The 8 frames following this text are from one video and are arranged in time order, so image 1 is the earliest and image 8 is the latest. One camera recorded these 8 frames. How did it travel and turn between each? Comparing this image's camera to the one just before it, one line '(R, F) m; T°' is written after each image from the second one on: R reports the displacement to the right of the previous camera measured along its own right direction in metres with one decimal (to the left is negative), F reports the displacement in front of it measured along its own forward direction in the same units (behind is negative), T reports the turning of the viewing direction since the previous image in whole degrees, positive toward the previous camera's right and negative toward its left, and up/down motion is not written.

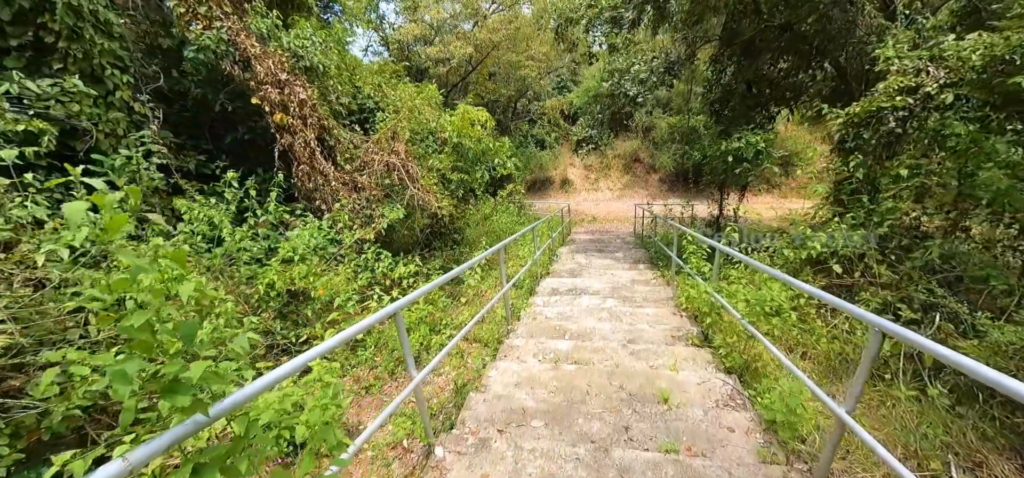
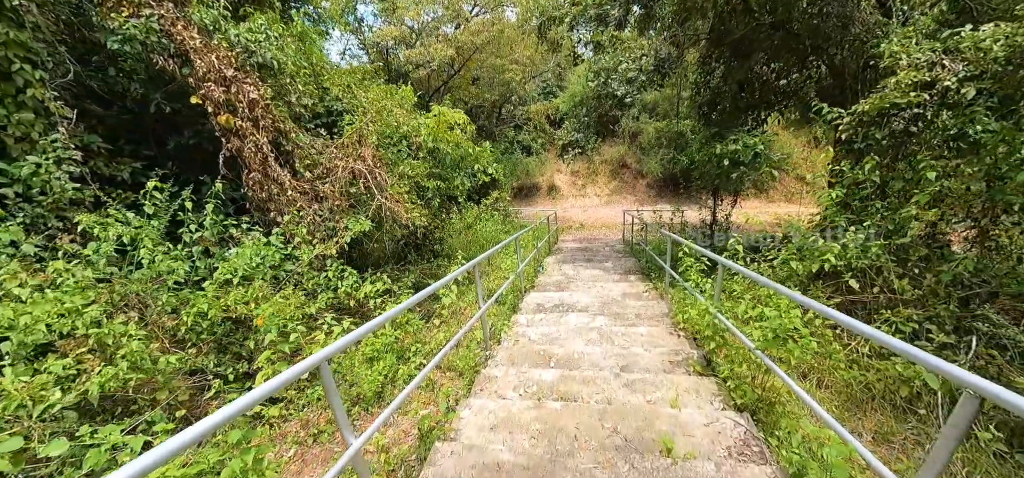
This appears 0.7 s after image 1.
(+0.1, +0.4) m; +2°
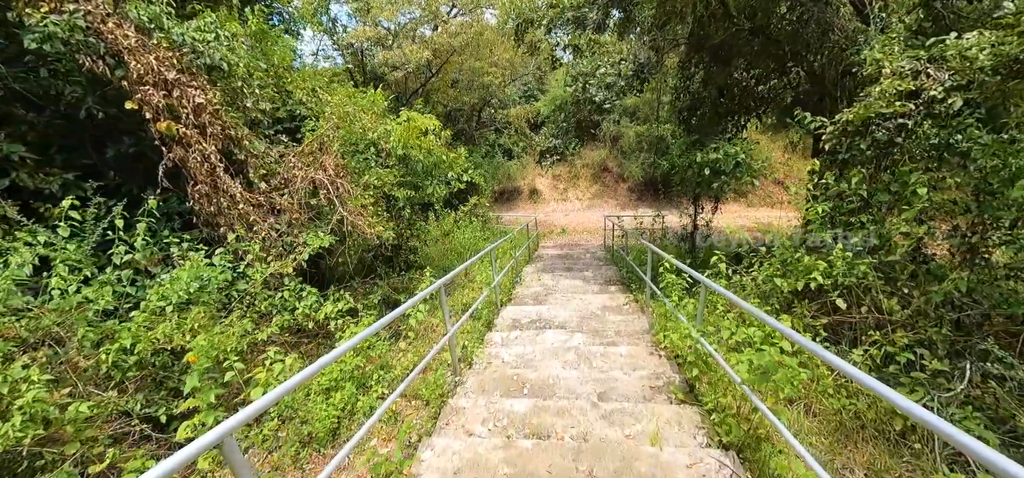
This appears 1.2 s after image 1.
(+0.1, +0.2) m; +2°
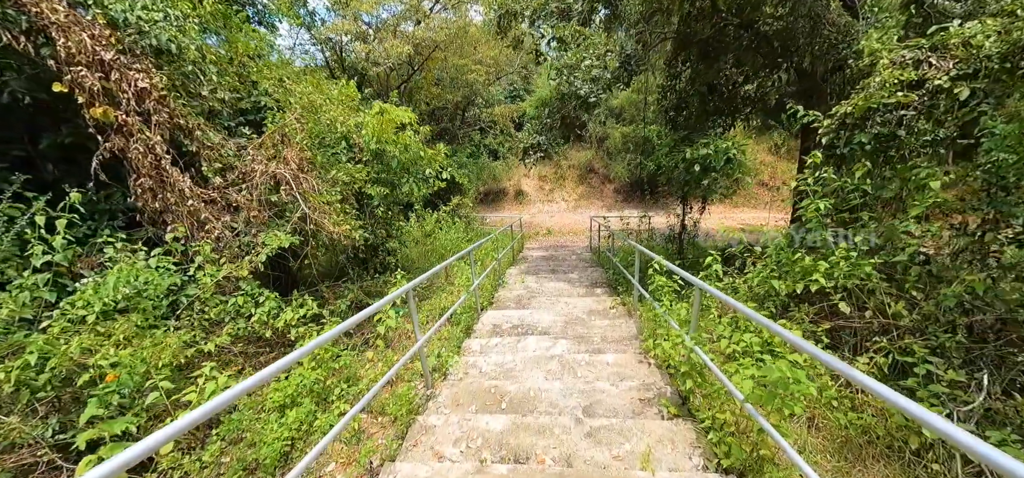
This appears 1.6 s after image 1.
(+0.1, +0.2) m; +2°
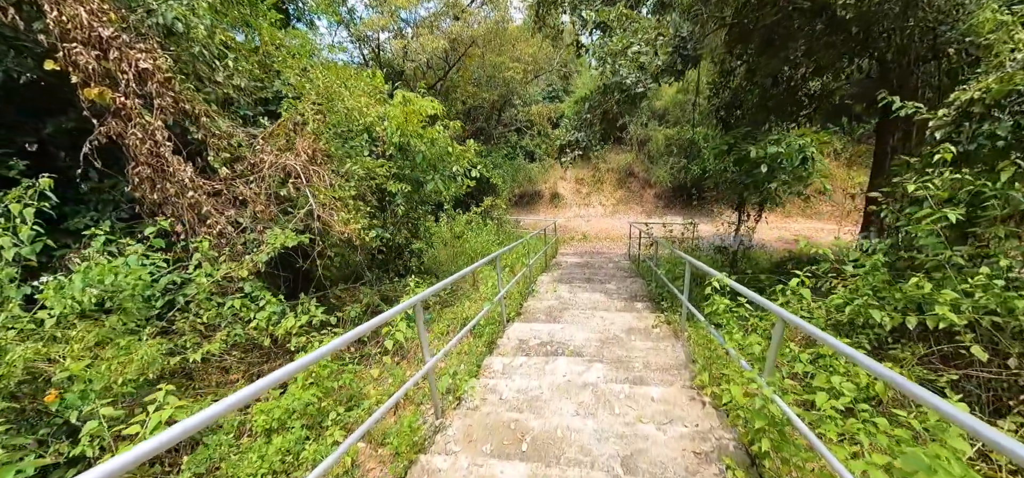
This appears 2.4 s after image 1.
(0.0, +0.4) m; -5°
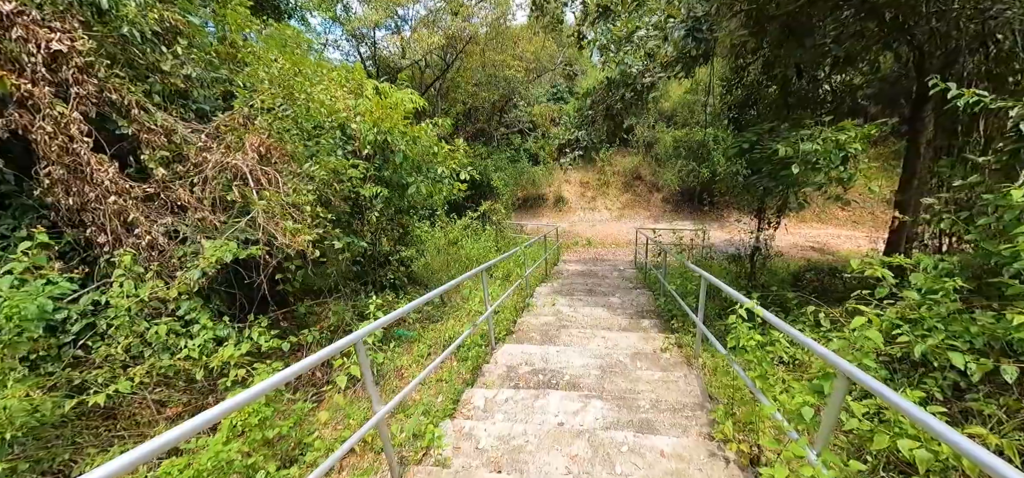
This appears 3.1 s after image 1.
(+0.2, +0.4) m; -1°
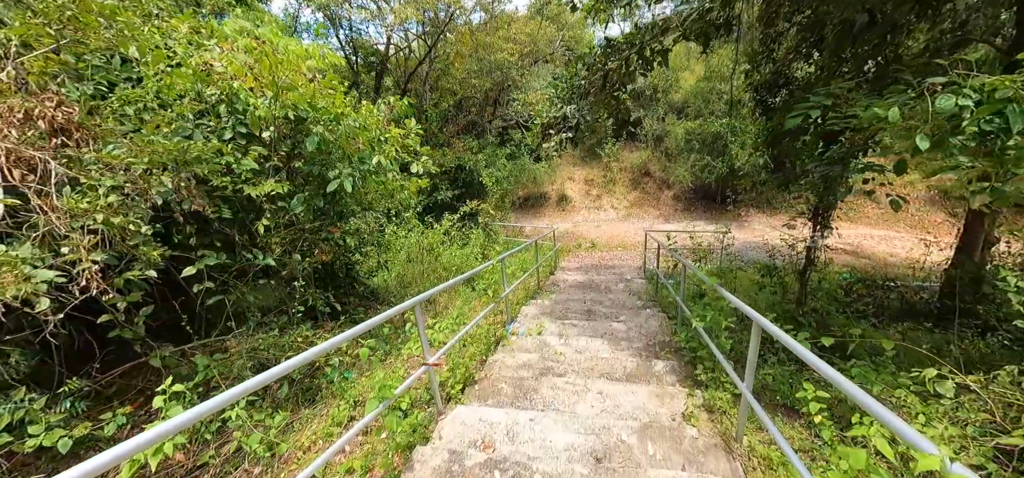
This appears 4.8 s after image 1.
(+0.4, +1.0) m; -1°
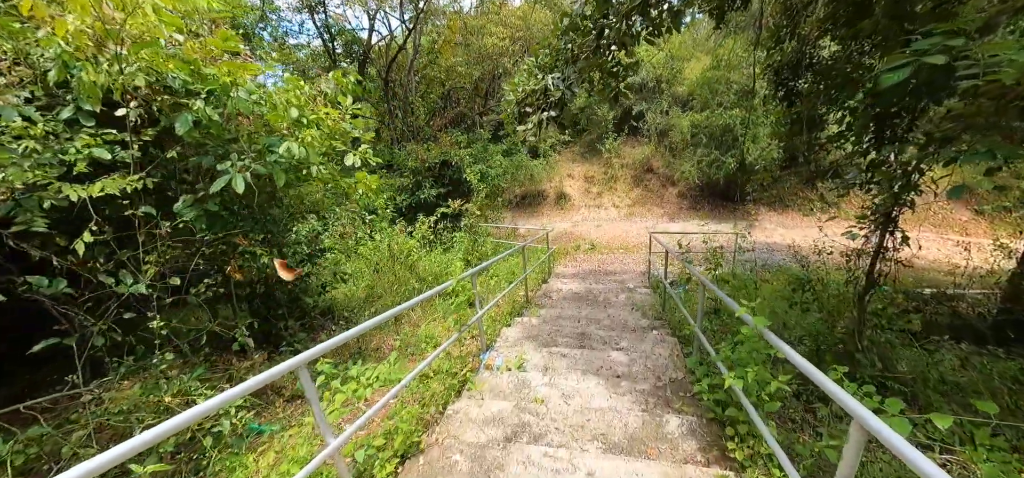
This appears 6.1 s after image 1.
(+0.2, +0.7) m; 0°
